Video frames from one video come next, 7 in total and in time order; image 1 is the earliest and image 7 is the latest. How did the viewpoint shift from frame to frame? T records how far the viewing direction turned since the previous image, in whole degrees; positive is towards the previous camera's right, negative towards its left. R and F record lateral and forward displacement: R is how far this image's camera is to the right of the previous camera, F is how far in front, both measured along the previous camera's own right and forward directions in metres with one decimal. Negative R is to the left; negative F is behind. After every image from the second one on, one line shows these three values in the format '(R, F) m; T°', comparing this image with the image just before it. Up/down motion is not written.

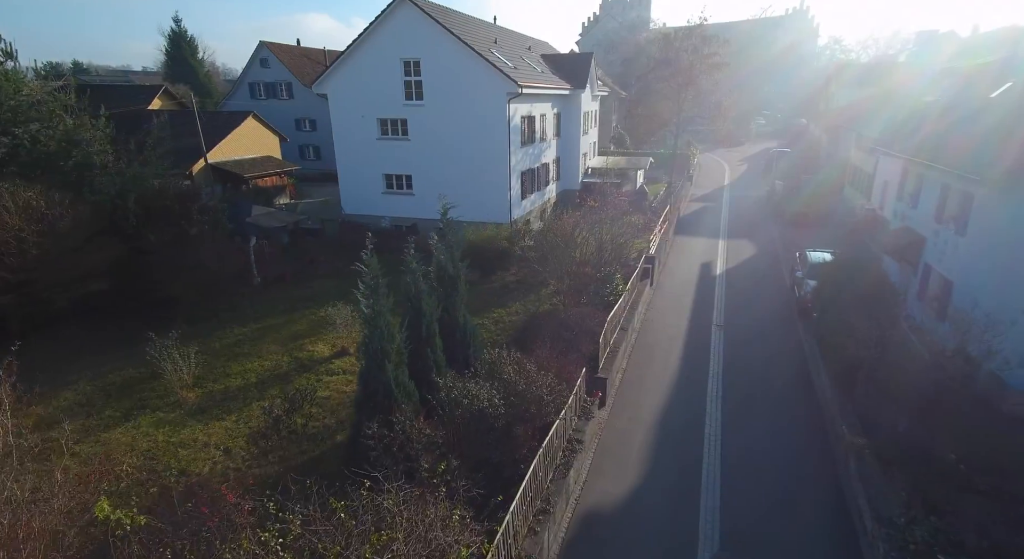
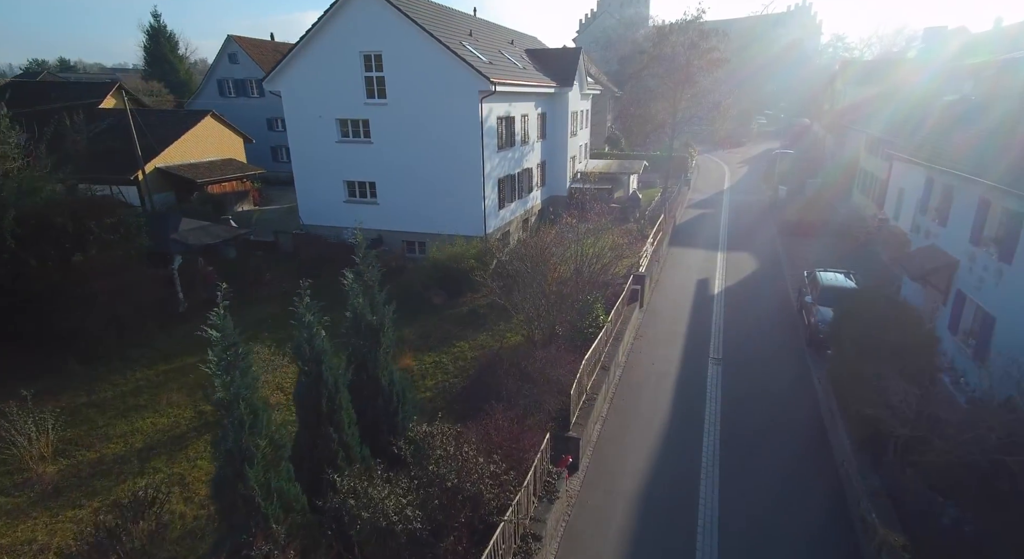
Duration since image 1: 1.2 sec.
(+0.9, +2.3) m; 0°
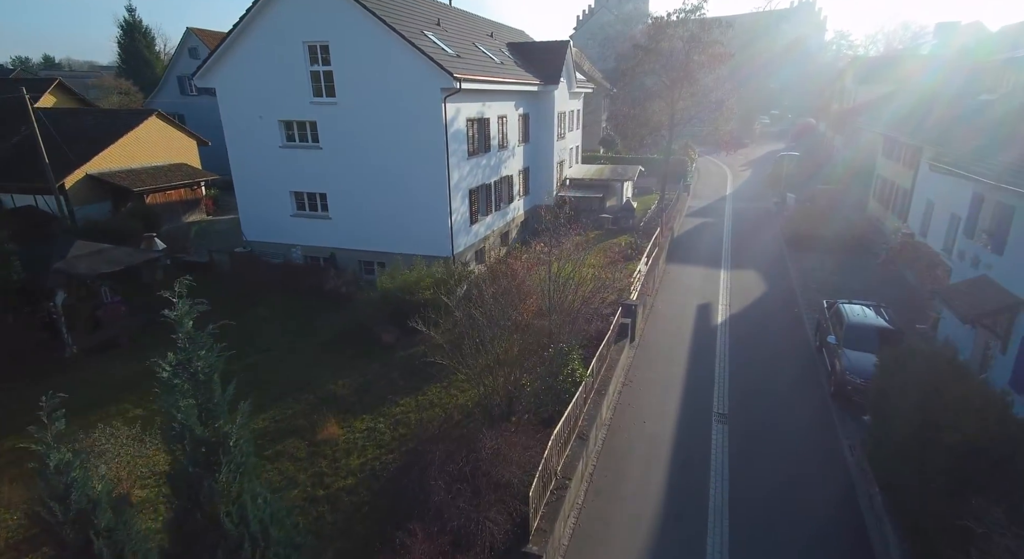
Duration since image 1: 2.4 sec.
(-1.8, -2.5) m; 0°
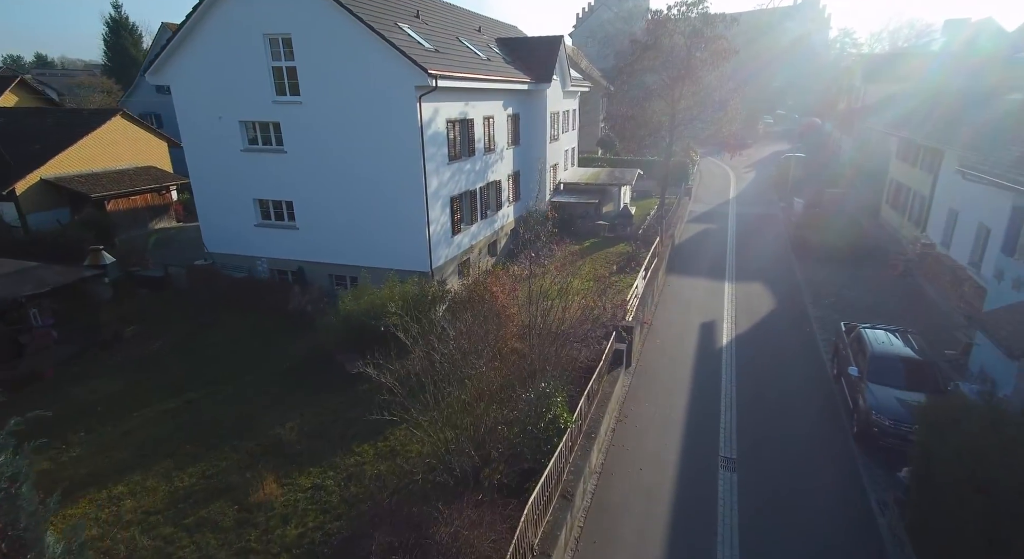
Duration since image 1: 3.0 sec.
(+0.6, +2.0) m; 0°
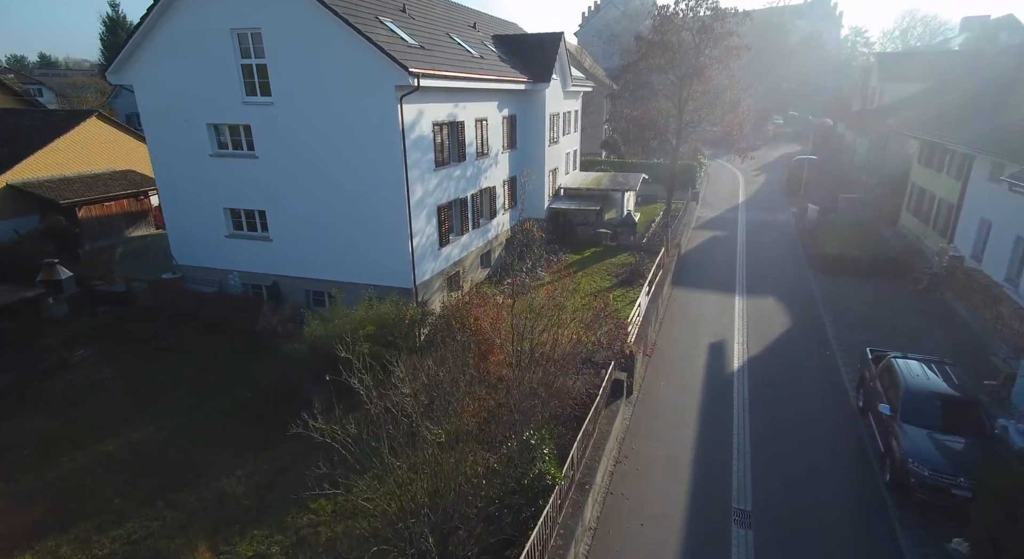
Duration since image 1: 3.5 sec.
(+0.5, +1.7) m; -1°
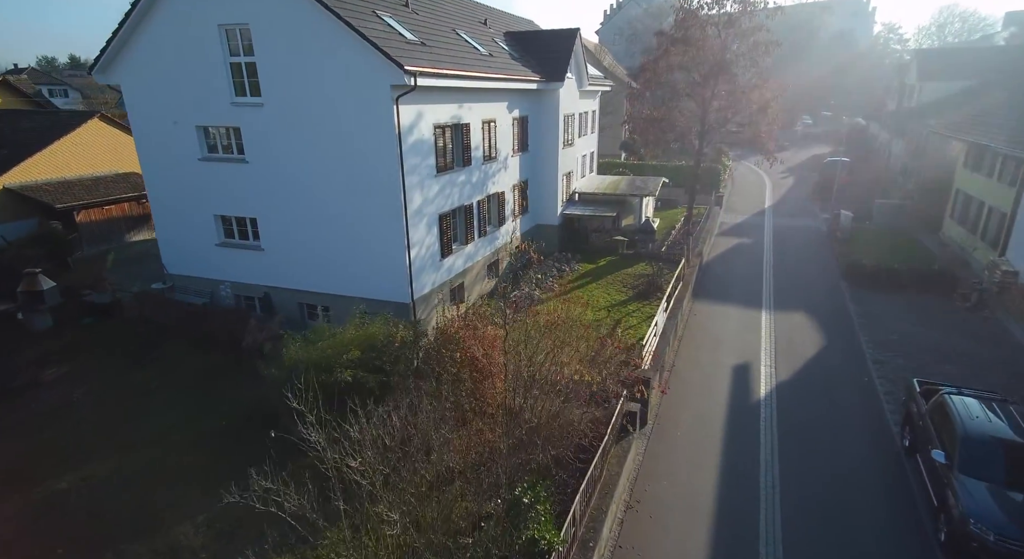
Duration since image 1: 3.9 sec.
(+0.4, +1.4) m; -2°
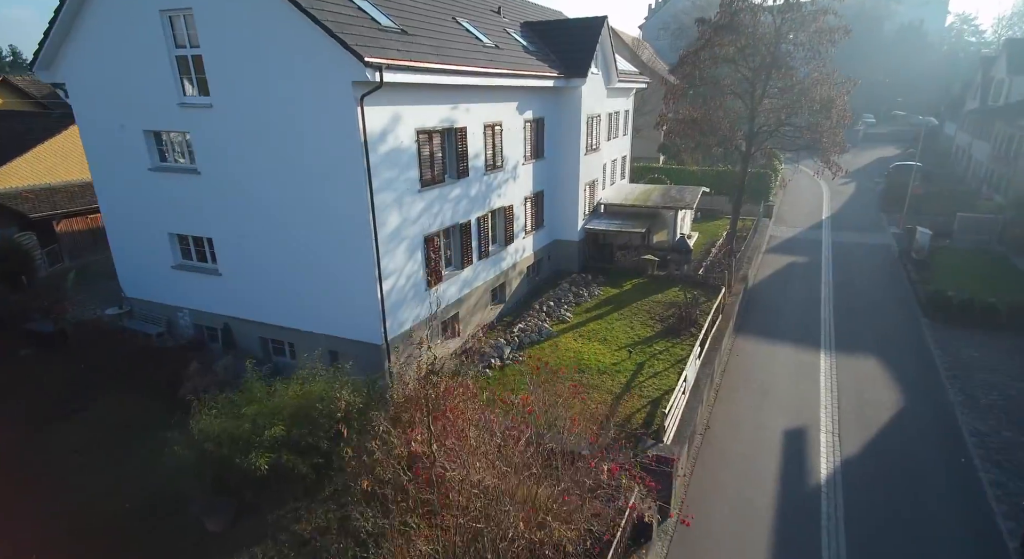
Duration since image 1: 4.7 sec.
(+1.1, +3.1) m; -4°
